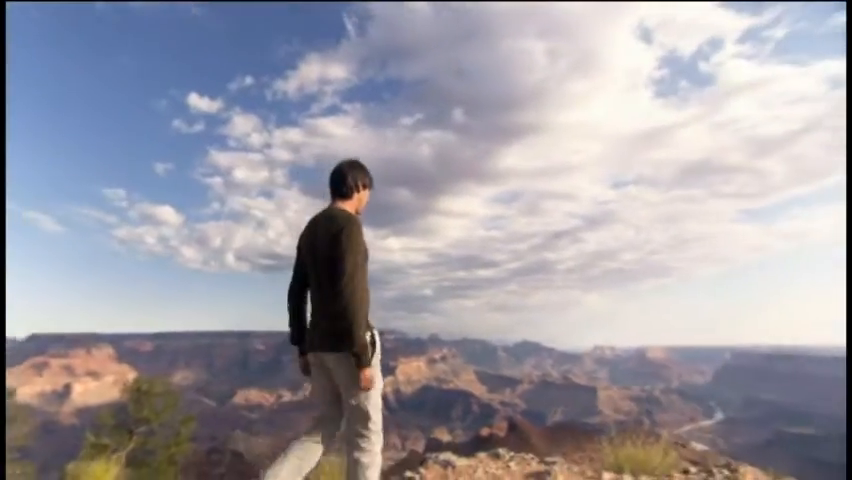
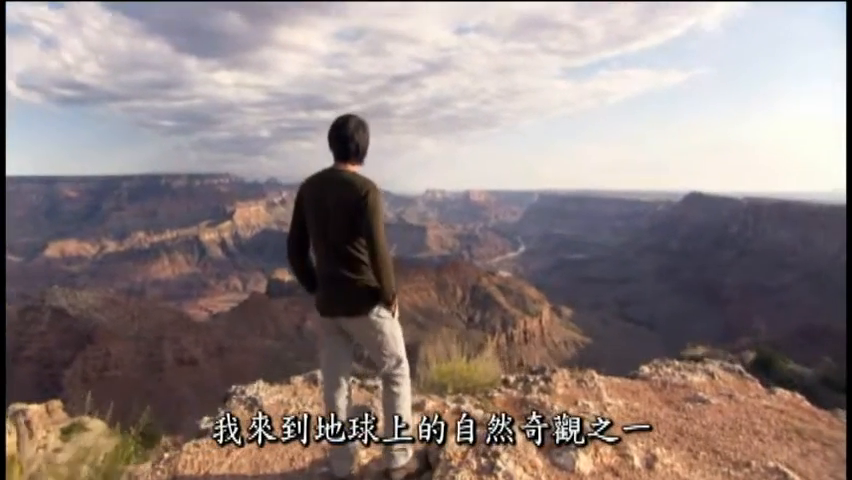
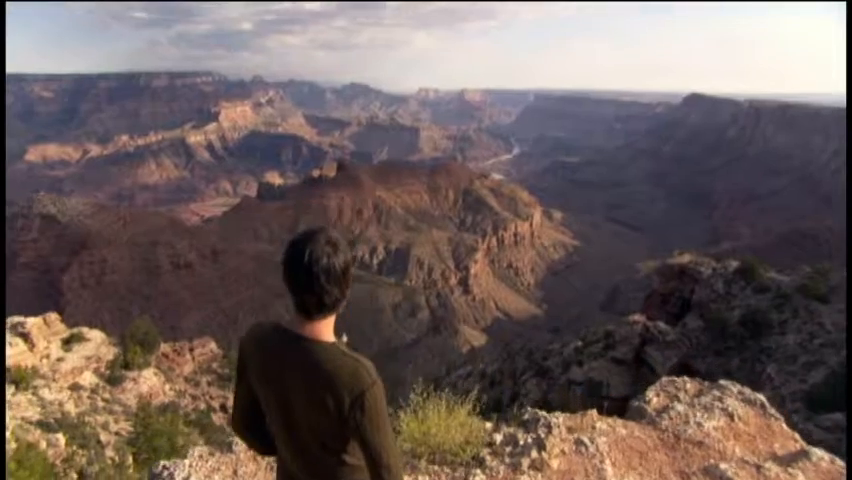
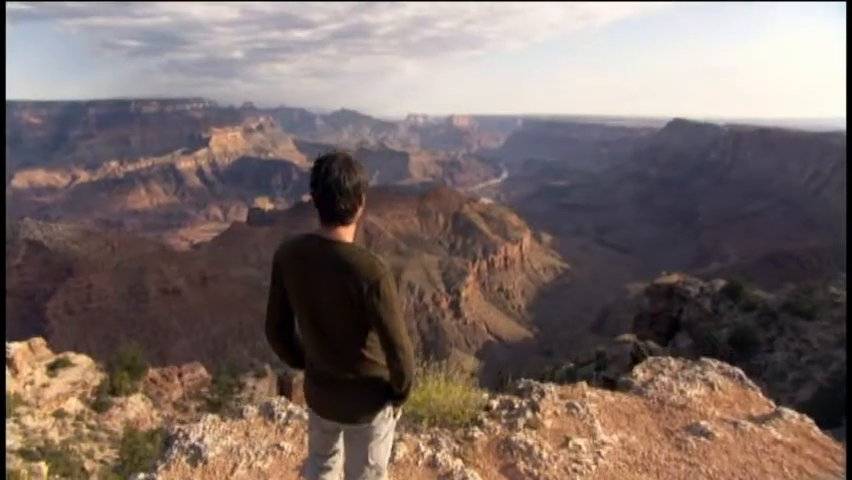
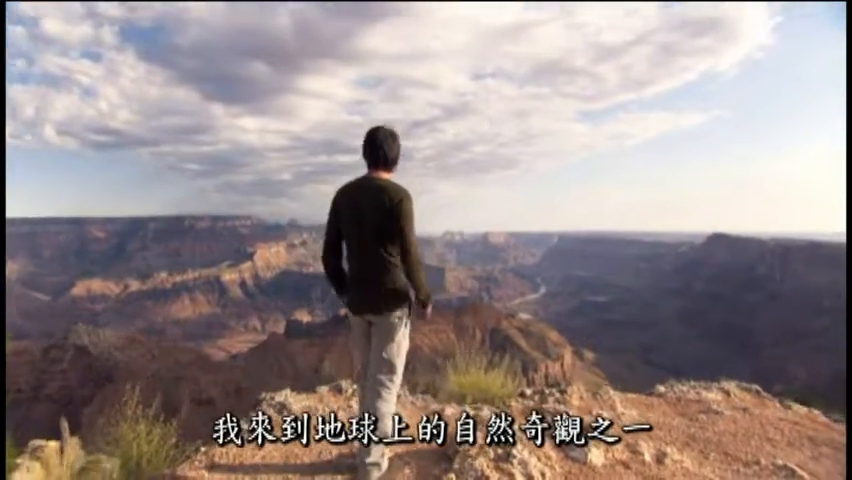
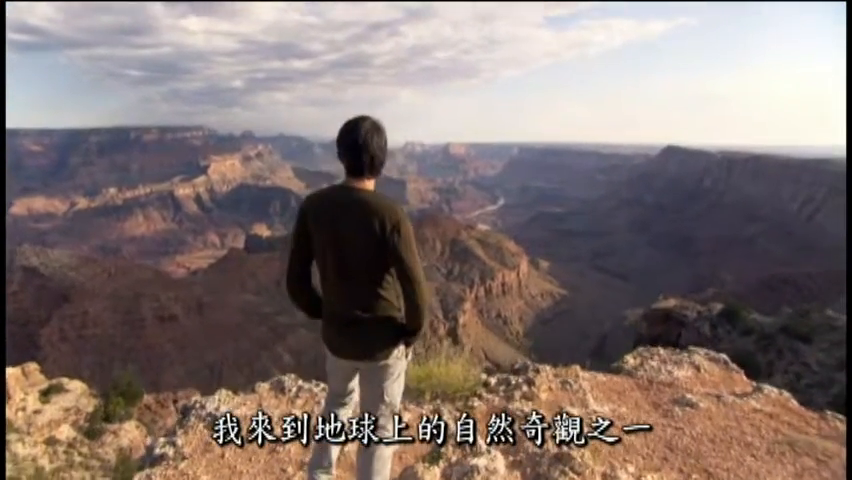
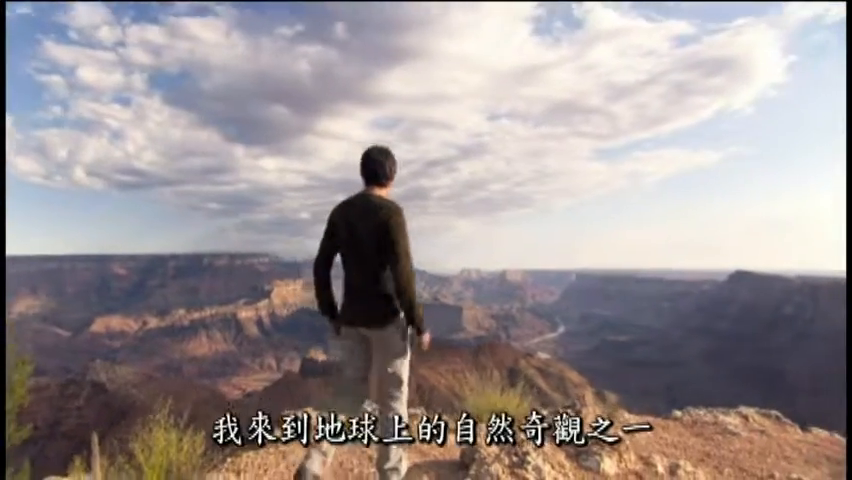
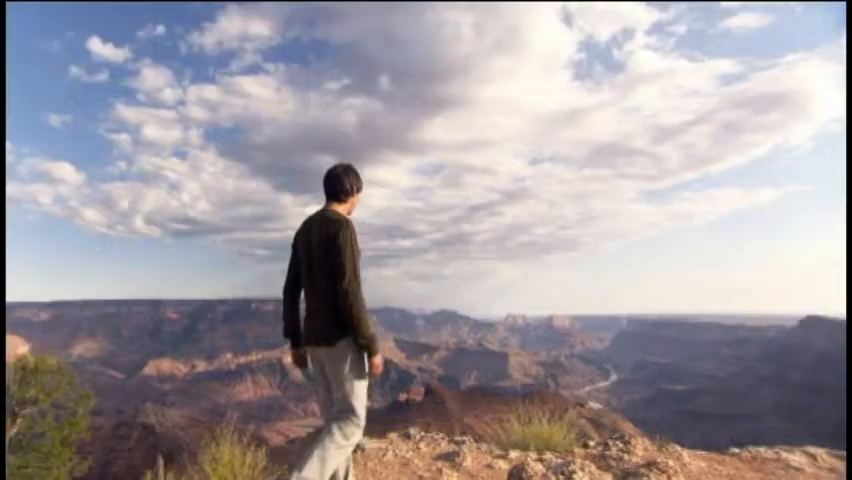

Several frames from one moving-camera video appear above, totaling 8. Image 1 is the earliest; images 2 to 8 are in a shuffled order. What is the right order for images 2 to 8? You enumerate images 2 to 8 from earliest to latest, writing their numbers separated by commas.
8, 7, 5, 2, 6, 4, 3
